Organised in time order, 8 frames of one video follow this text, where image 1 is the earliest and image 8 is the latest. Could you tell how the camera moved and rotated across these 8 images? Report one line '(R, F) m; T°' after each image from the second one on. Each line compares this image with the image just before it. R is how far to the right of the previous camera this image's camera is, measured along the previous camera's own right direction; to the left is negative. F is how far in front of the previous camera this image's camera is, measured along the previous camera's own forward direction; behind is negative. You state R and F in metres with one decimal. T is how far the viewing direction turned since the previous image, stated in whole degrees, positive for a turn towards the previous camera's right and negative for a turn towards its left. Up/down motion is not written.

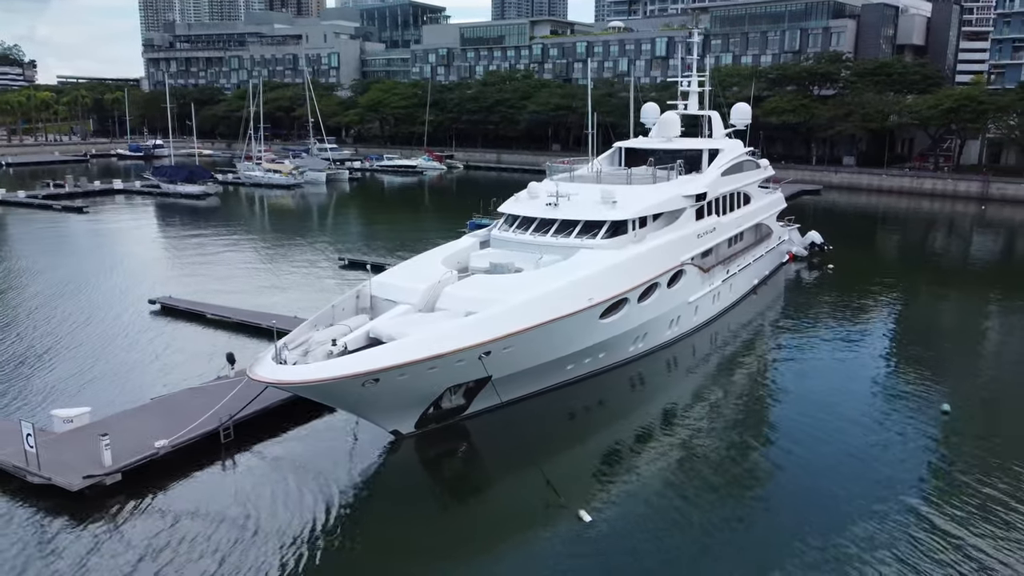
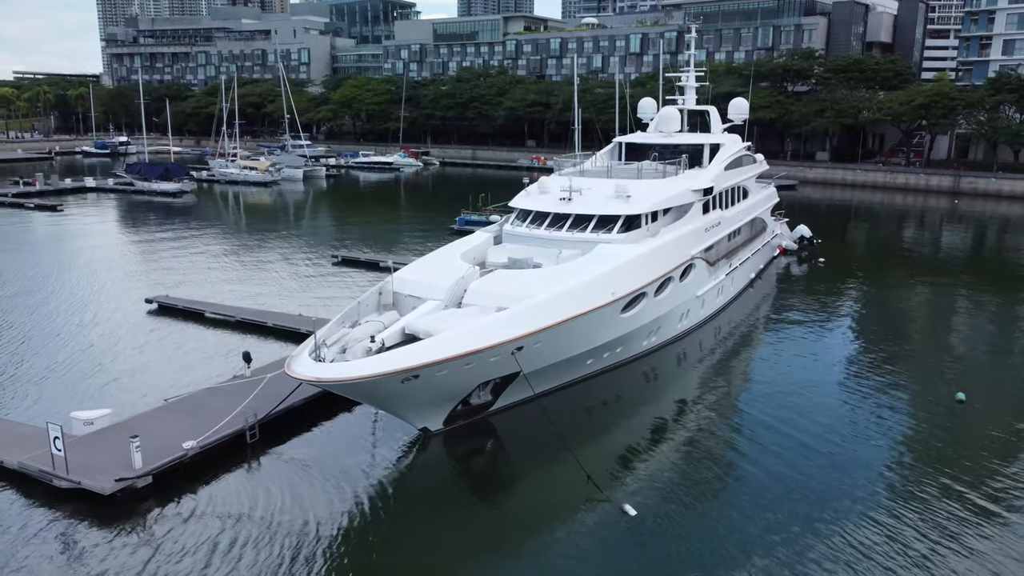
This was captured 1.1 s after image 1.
(-1.0, +0.1) m; +2°
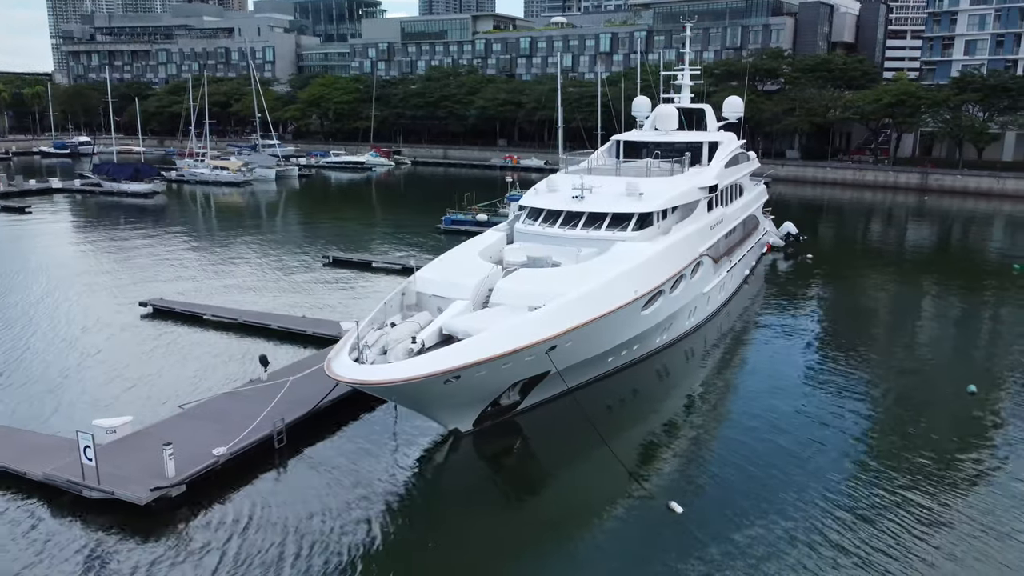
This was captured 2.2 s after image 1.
(-1.0, +0.1) m; +3°
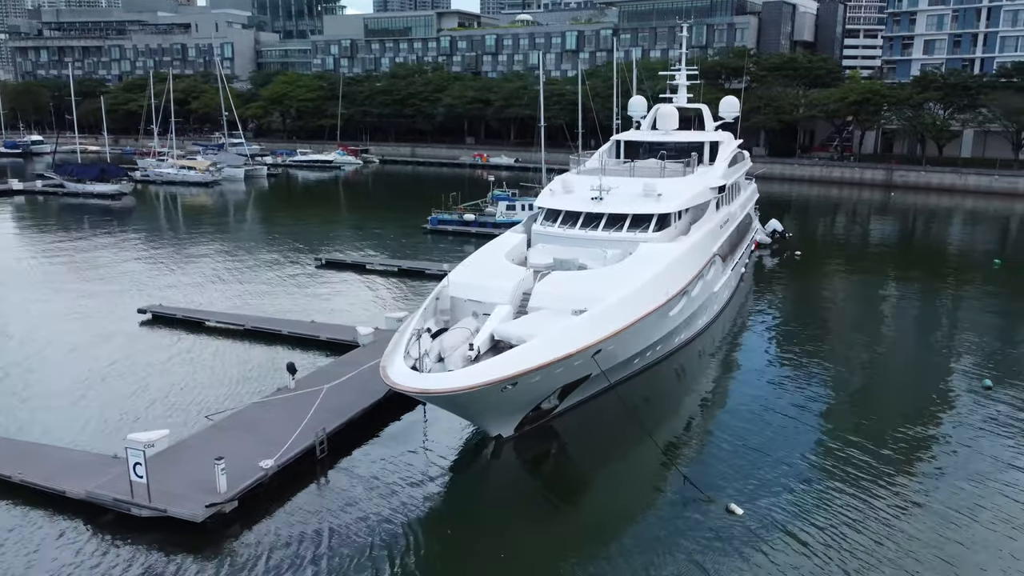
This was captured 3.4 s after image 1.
(-1.3, +0.1) m; +3°
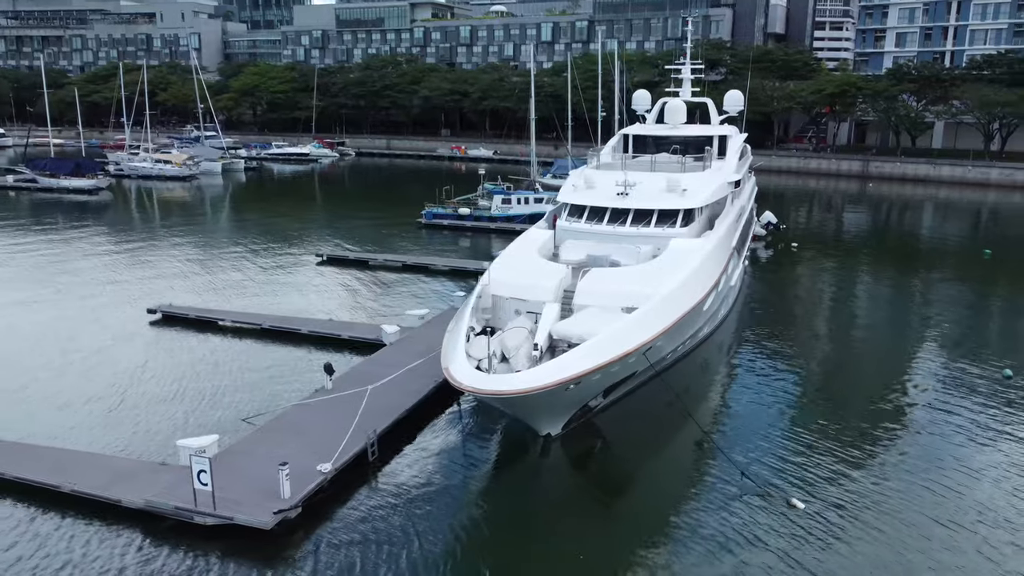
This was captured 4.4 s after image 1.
(-1.3, +0.1) m; +2°
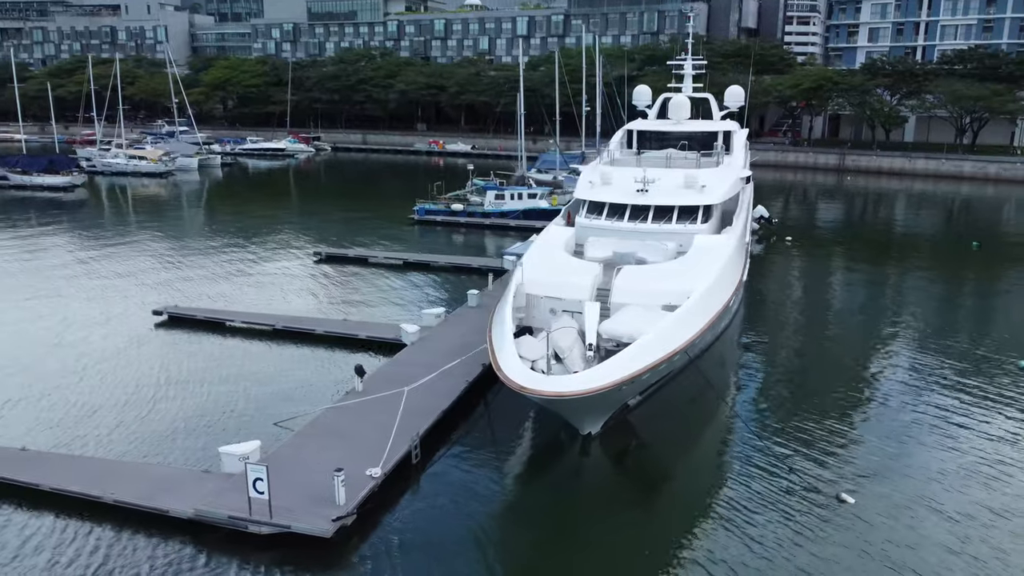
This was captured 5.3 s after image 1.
(-1.1, +0.1) m; +2°
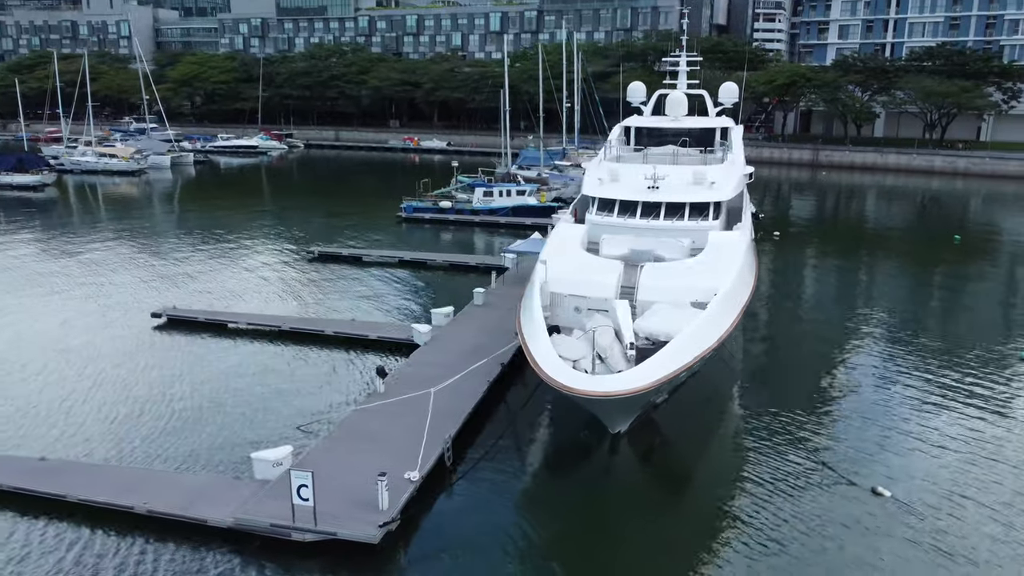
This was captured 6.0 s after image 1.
(-0.9, +0.1) m; +2°
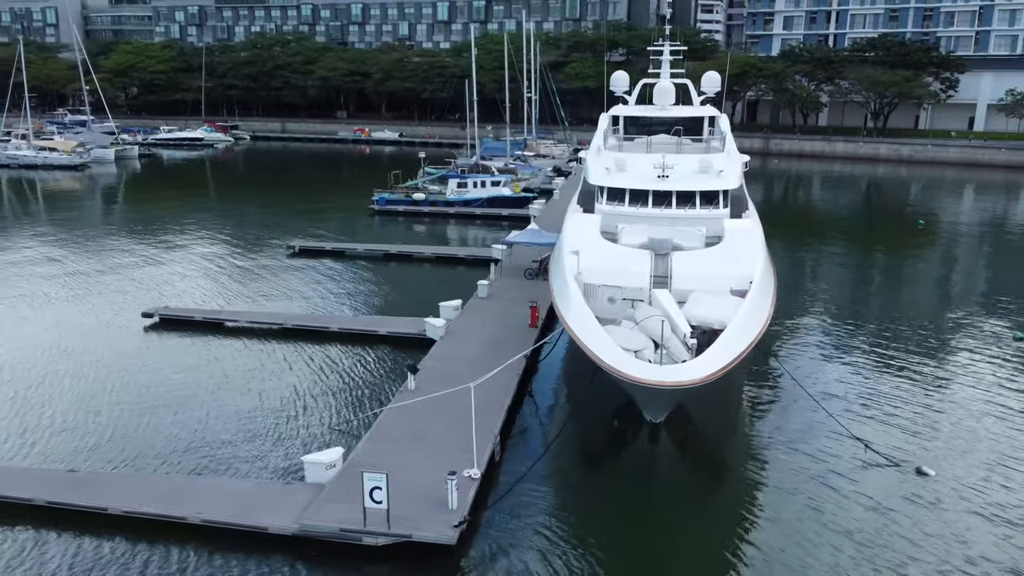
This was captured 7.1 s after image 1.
(-1.5, +0.2) m; +4°
